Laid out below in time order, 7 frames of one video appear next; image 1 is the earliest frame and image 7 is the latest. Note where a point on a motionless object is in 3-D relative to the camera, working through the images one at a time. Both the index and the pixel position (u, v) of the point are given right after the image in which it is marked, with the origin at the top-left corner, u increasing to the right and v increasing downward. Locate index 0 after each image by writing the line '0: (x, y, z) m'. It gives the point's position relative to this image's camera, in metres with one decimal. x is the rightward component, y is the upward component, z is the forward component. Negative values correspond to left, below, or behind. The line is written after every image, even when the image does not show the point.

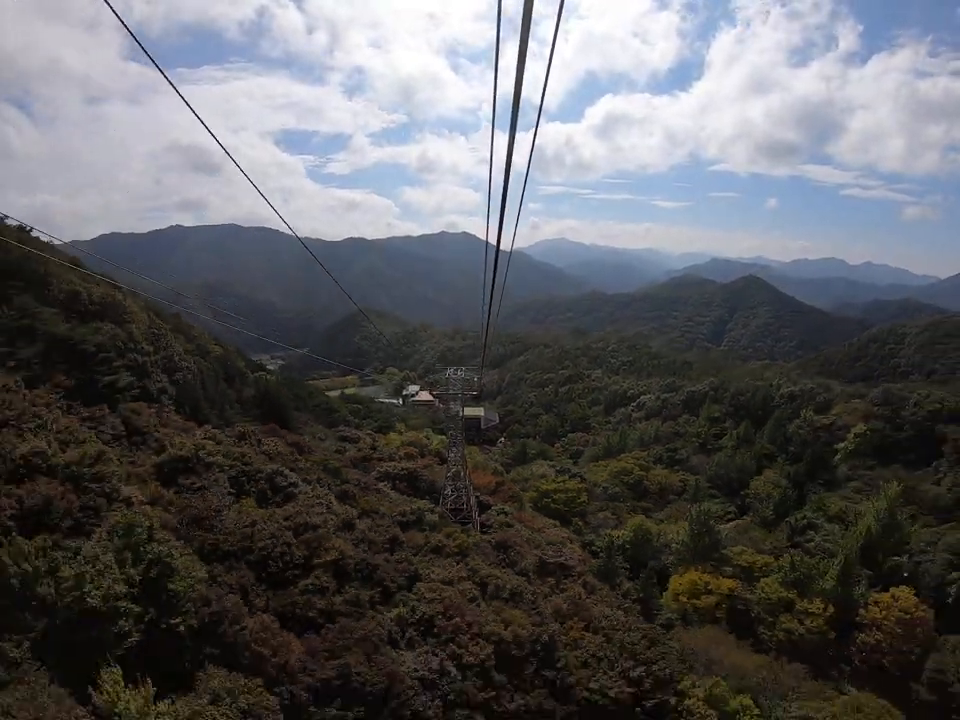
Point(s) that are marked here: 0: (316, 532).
0: (-2.2, -2.4, +8.2) m
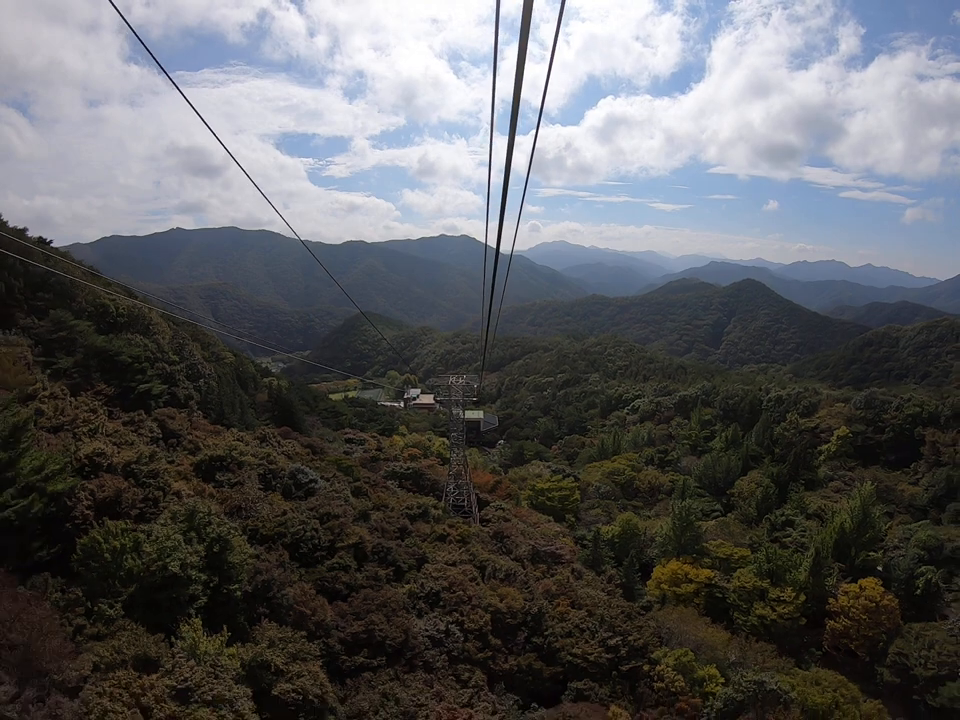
0: (-2.2, -2.5, +9.5) m
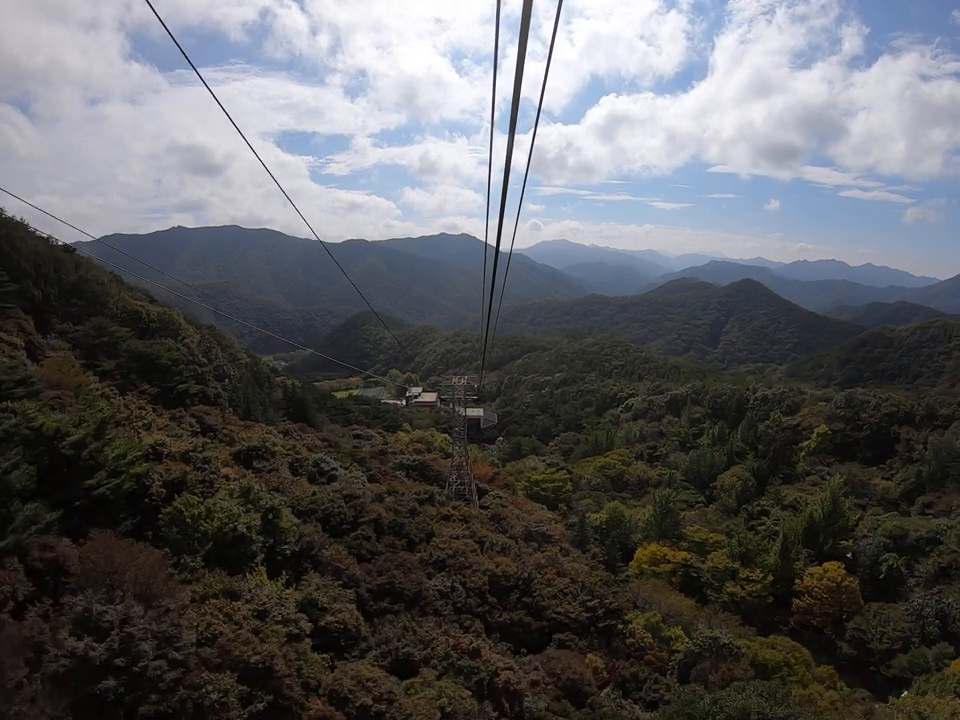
0: (-2.3, -2.6, +11.1) m
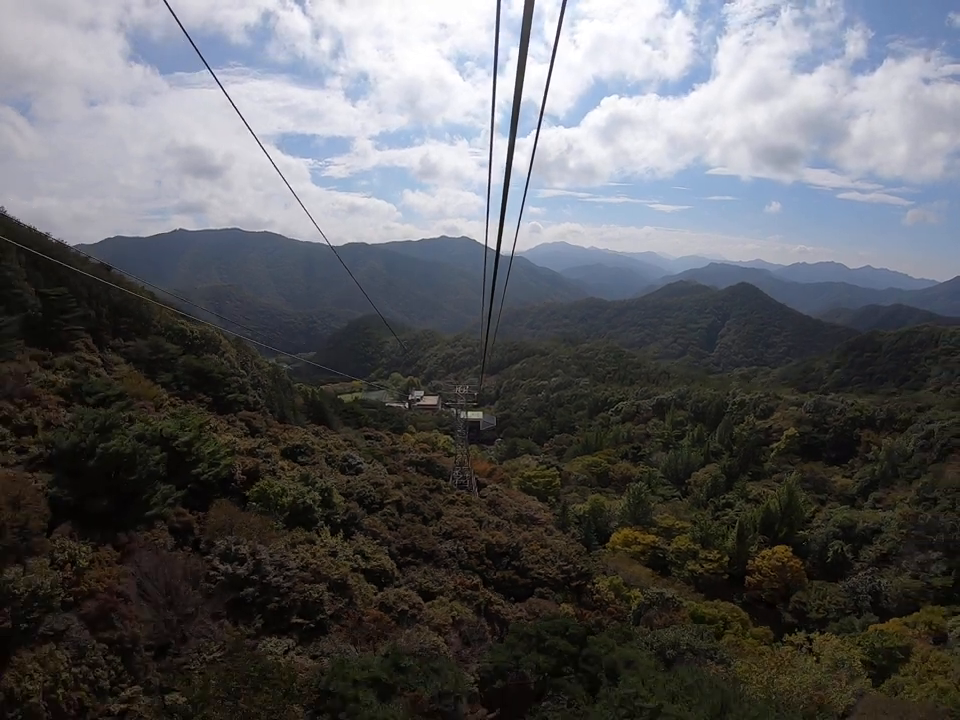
0: (-2.3, -3.0, +14.1) m
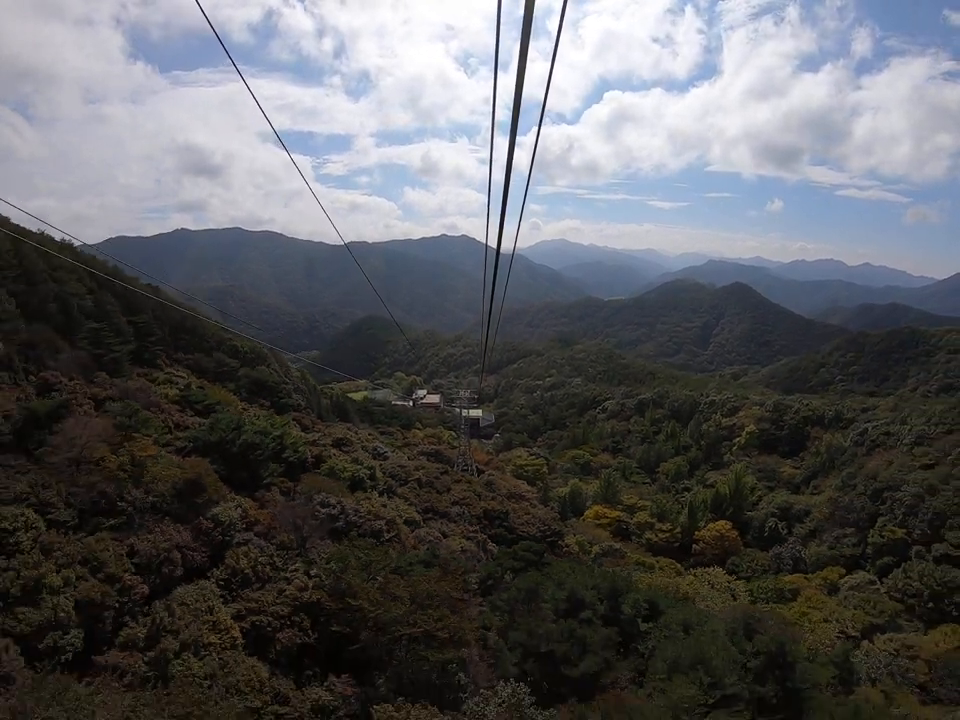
0: (-2.3, -3.5, +18.8) m
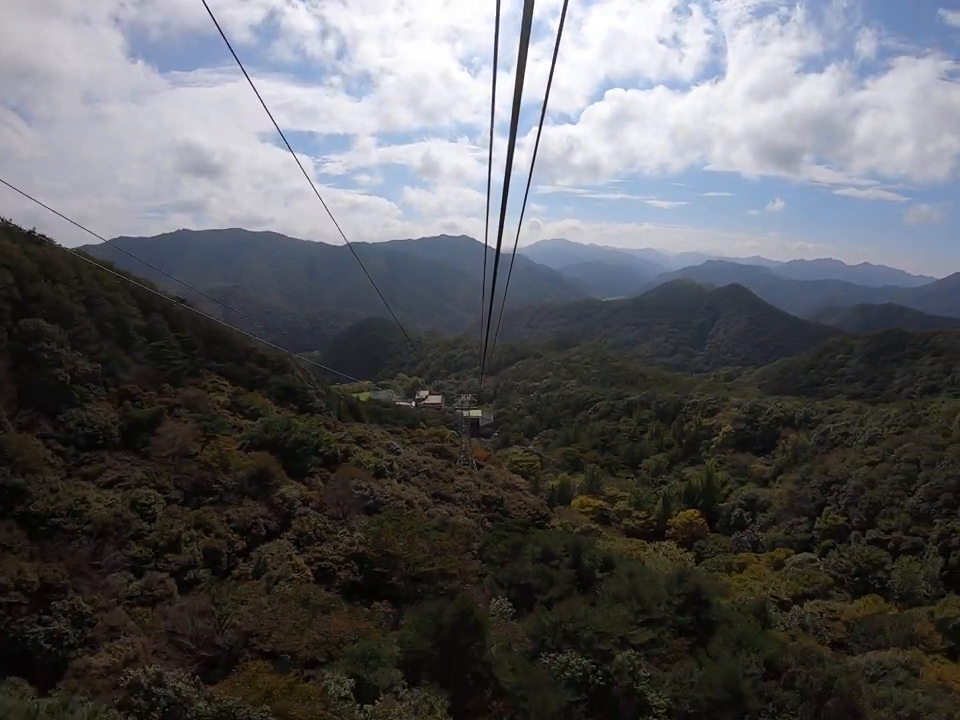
0: (-2.3, -3.9, +22.3) m
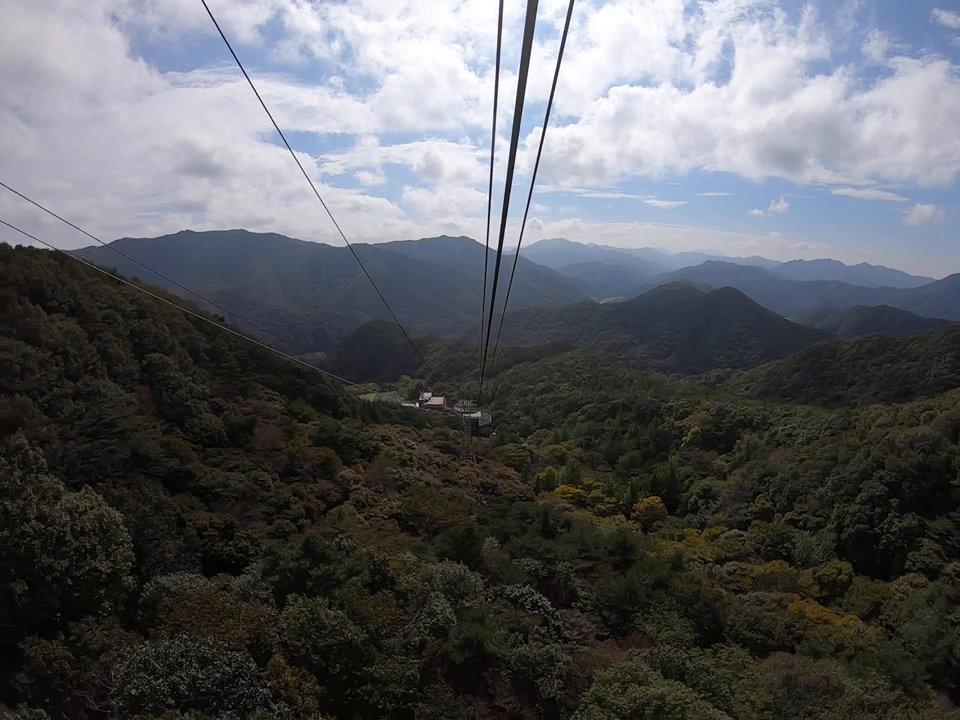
0: (-2.4, -4.6, +28.3) m
